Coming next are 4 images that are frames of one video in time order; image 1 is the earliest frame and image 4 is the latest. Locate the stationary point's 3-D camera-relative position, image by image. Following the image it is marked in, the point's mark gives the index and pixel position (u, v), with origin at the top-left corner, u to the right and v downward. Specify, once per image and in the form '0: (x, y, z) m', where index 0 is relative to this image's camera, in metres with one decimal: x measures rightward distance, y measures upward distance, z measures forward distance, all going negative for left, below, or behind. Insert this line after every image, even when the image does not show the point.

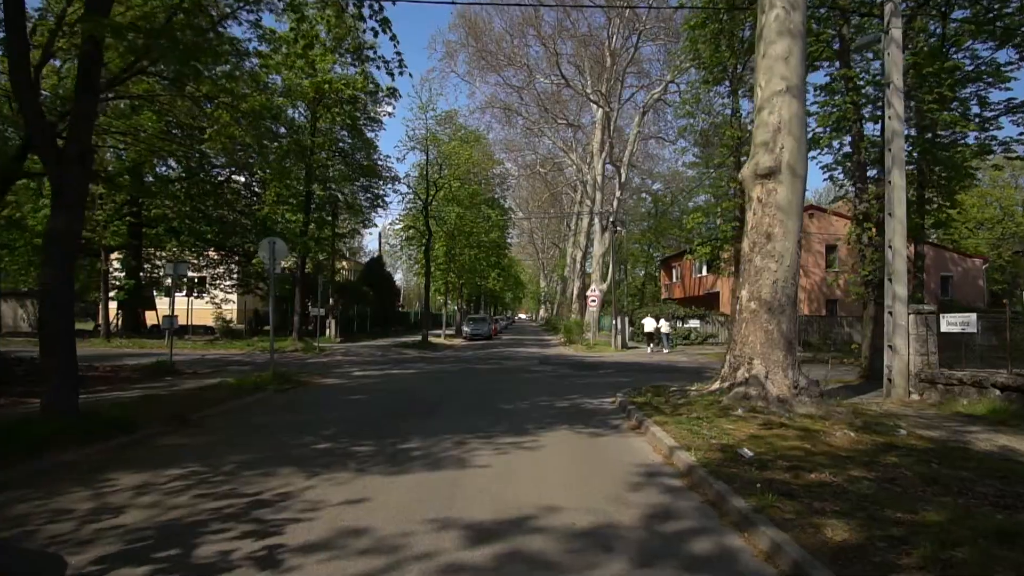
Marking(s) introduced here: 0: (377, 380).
0: (-3.1, -2.1, +17.8) m
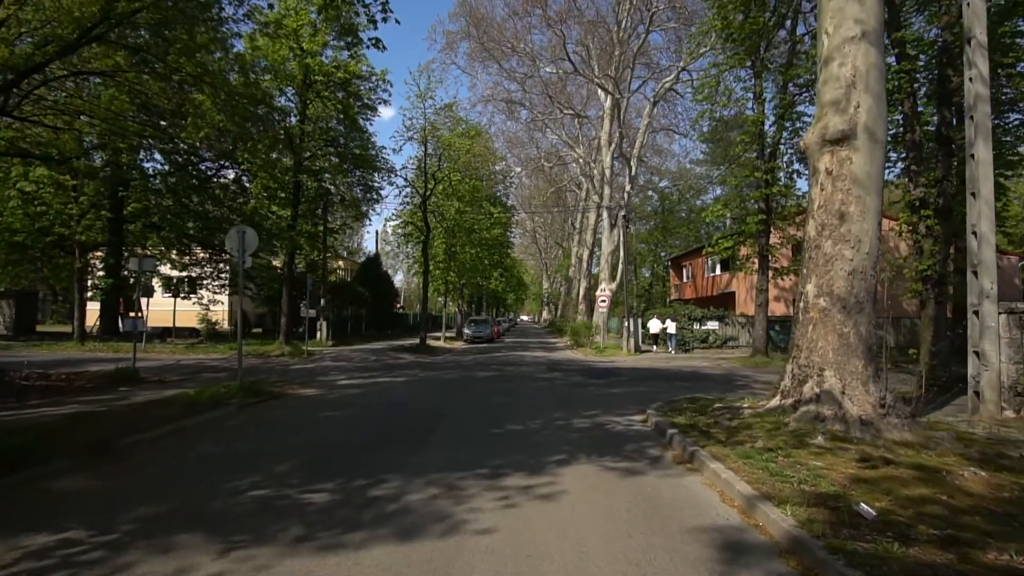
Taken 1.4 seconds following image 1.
0: (-3.0, -2.0, +15.6) m
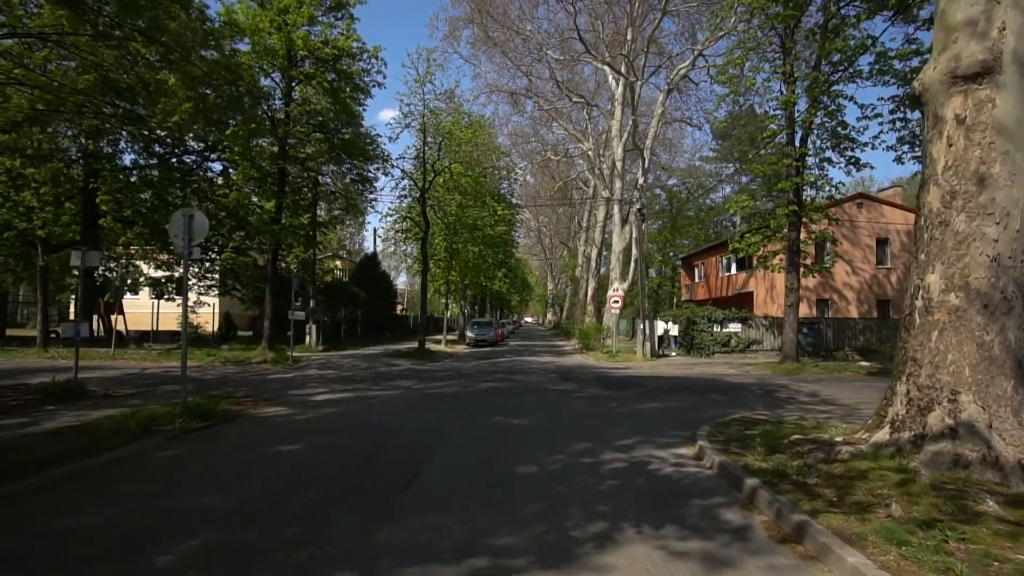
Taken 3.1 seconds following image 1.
0: (-2.9, -2.0, +13.2) m
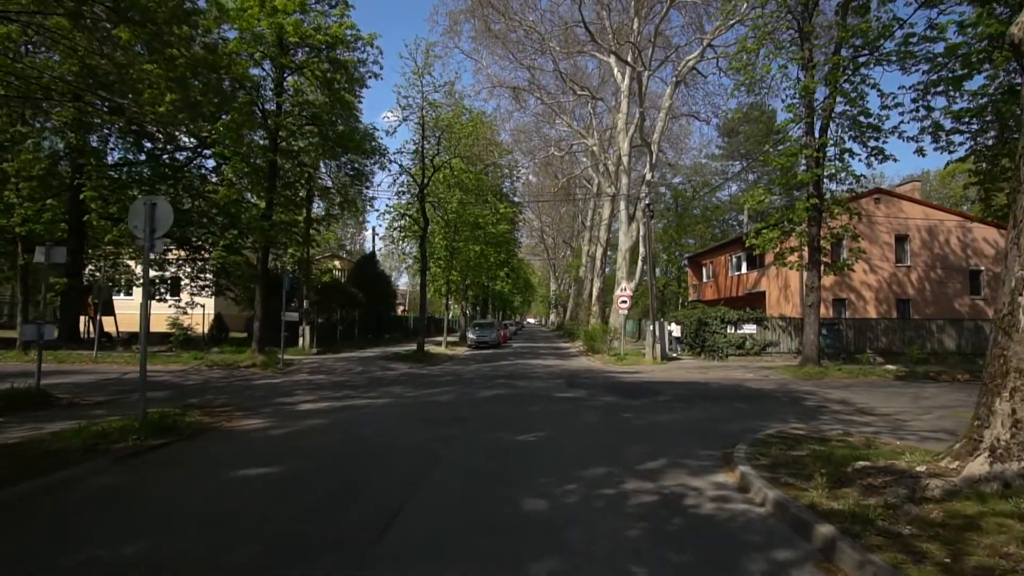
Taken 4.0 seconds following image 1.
0: (-2.8, -2.0, +11.9) m
